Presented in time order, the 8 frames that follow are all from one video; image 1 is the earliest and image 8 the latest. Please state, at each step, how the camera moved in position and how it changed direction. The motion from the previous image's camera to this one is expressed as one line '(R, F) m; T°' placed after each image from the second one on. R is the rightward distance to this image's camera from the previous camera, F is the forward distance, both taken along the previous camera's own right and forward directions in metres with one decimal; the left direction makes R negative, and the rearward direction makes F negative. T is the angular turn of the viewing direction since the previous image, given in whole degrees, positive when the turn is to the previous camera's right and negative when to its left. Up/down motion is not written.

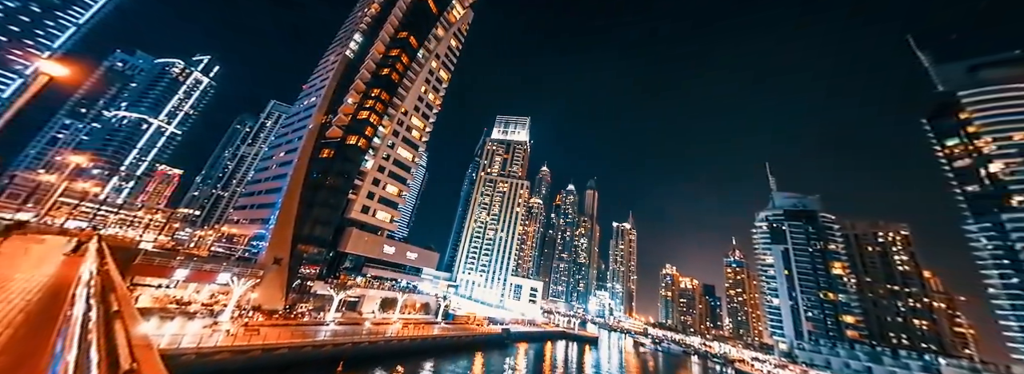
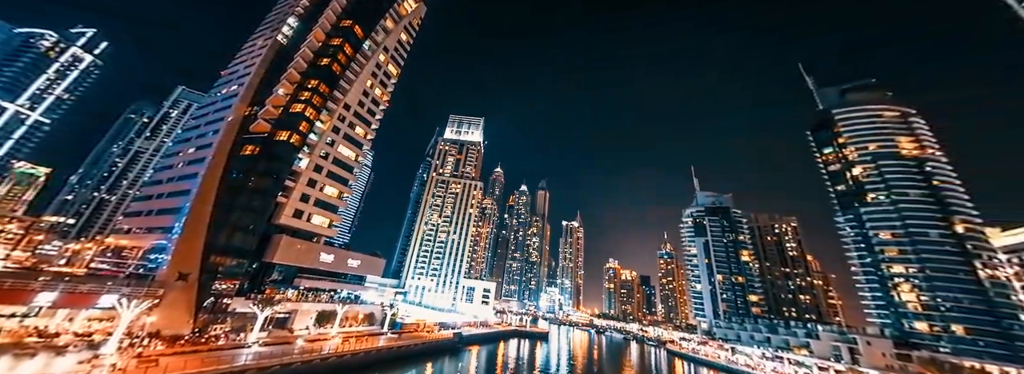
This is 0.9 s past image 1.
(+0.4, +0.1) m; +10°
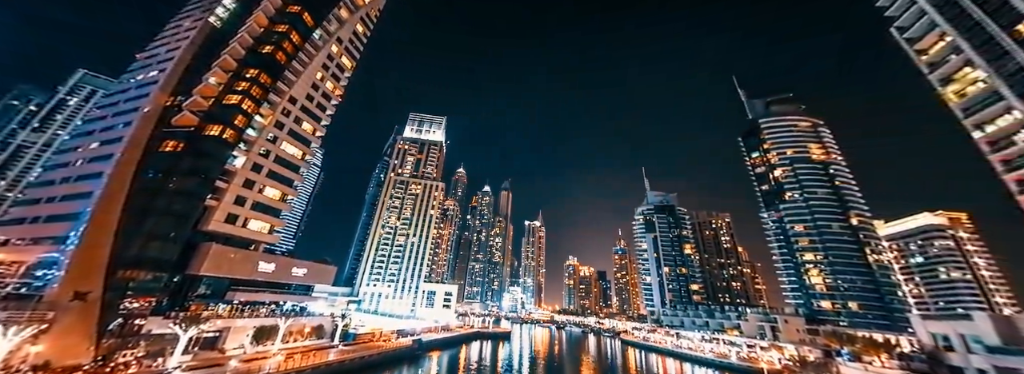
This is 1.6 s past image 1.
(+0.5, -0.2) m; +8°
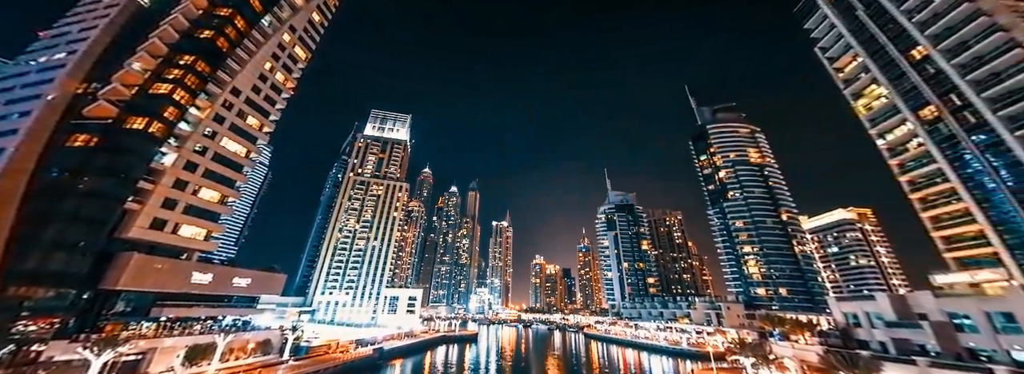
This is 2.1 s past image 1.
(+0.6, -0.3) m; +7°
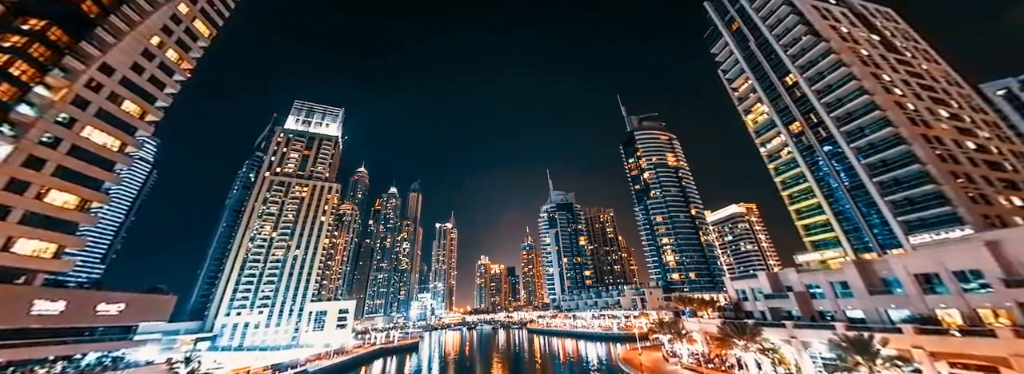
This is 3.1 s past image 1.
(+0.6, +0.3) m; +11°
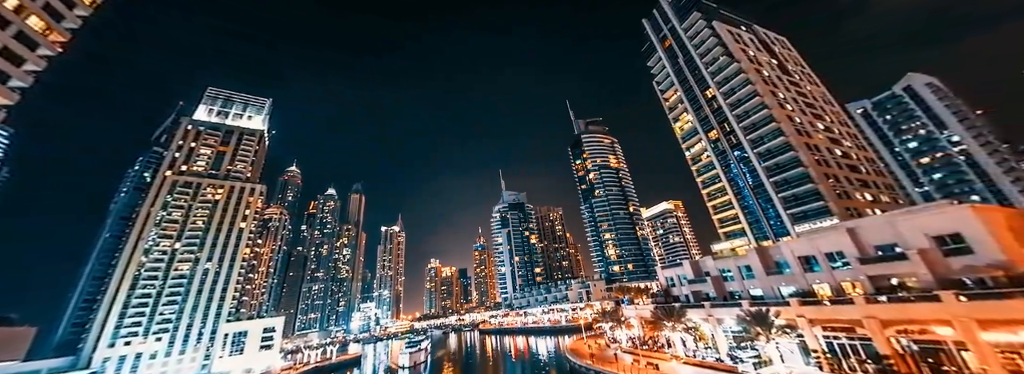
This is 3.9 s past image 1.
(+0.2, +0.7) m; +10°
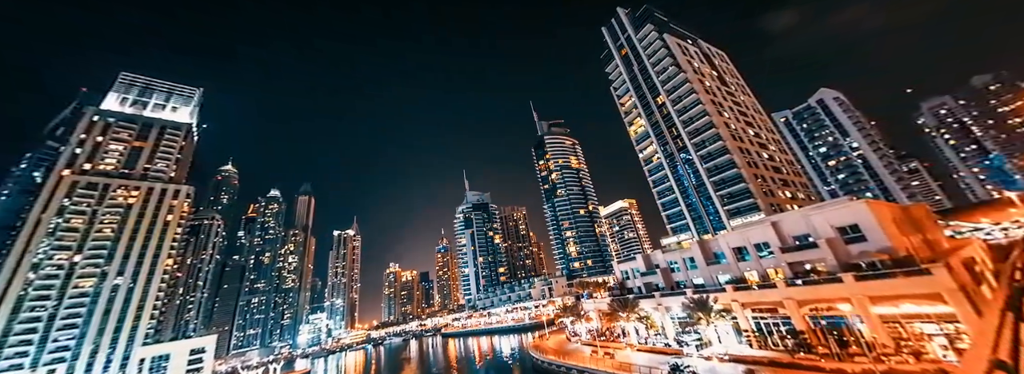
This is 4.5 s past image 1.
(+0.3, +0.4) m; +7°
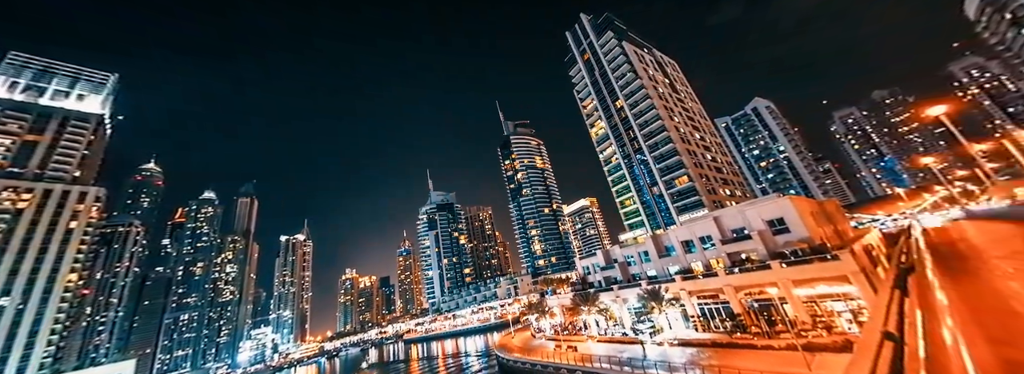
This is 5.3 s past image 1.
(+0.4, +0.4) m; +7°
